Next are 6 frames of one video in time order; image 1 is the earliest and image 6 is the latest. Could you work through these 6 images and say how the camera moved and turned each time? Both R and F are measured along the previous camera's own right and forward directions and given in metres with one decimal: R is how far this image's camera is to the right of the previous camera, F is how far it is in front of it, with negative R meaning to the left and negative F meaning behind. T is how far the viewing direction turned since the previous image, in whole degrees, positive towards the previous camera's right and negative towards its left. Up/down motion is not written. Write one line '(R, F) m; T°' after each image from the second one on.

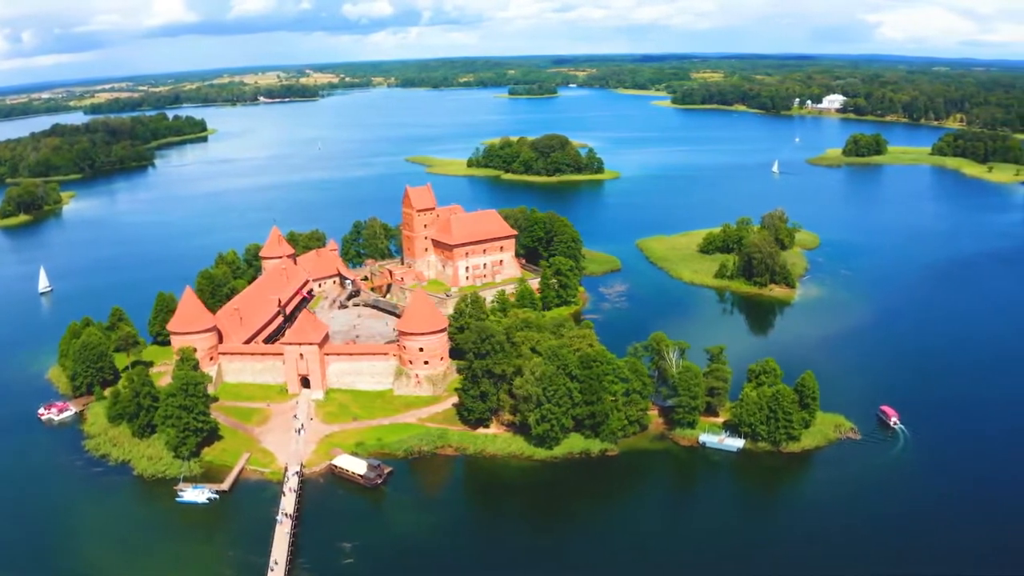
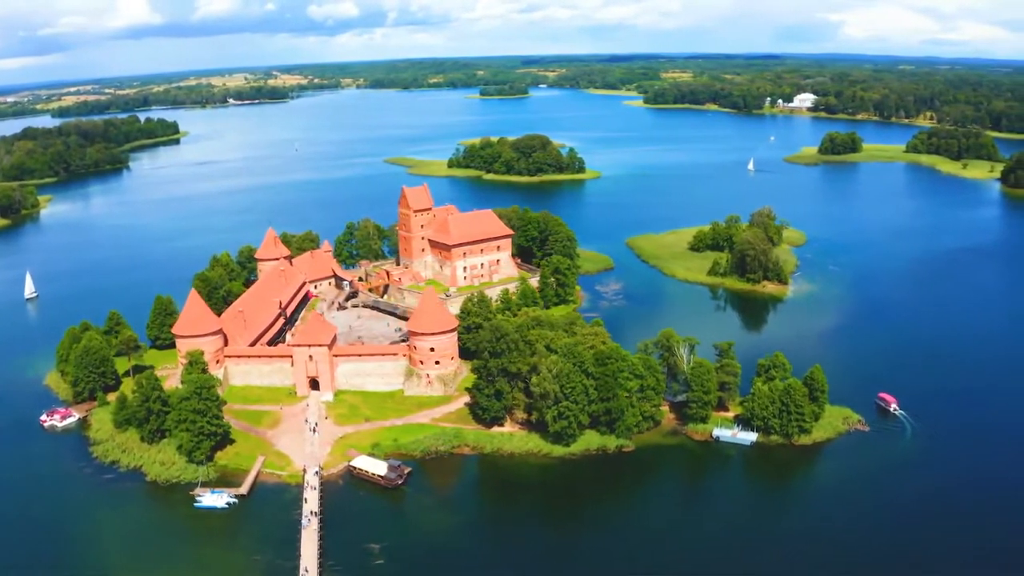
(-1.8, 0.0) m; +2°
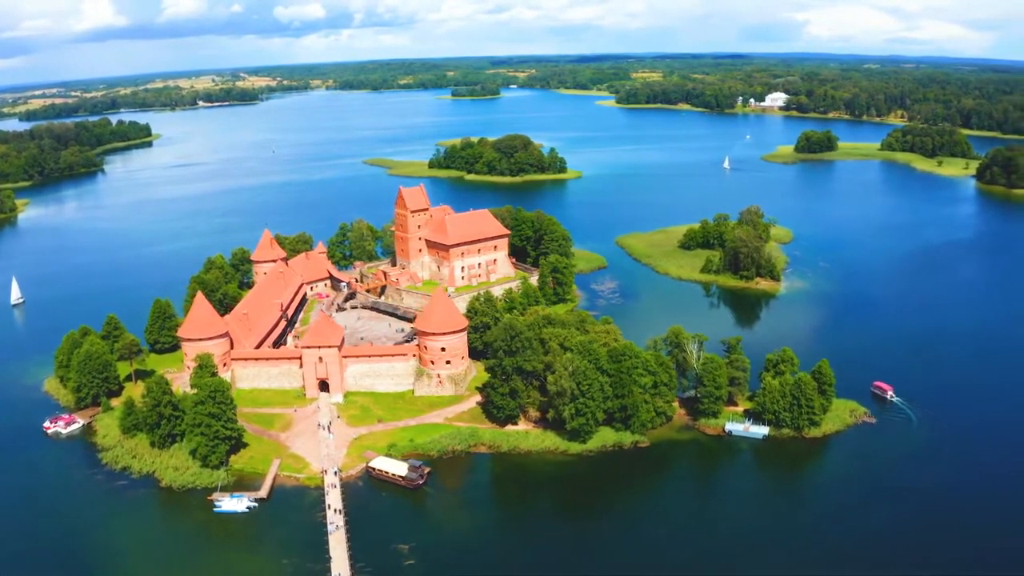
(-1.8, 0.0) m; +2°
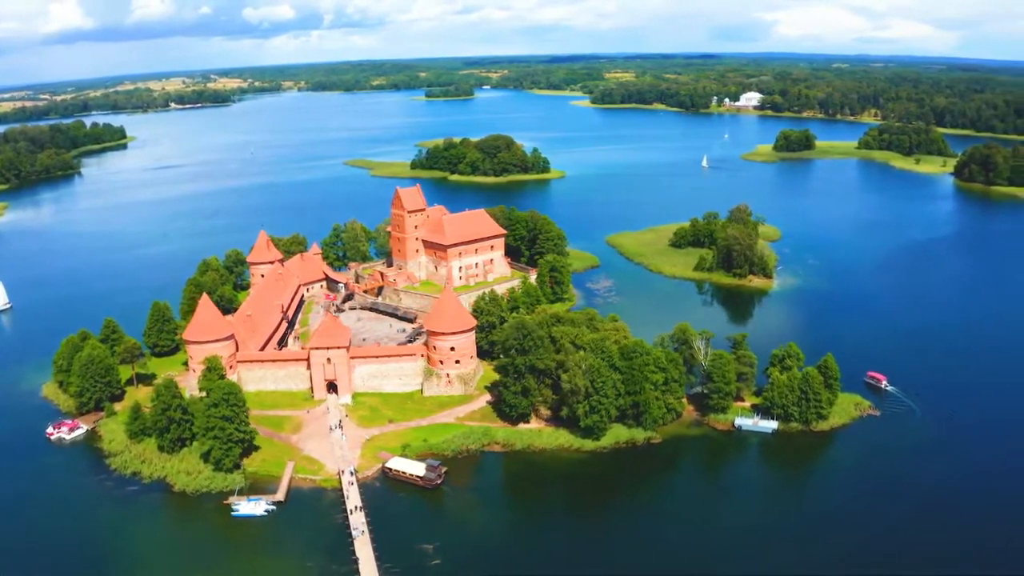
(-1.6, 0.0) m; +2°
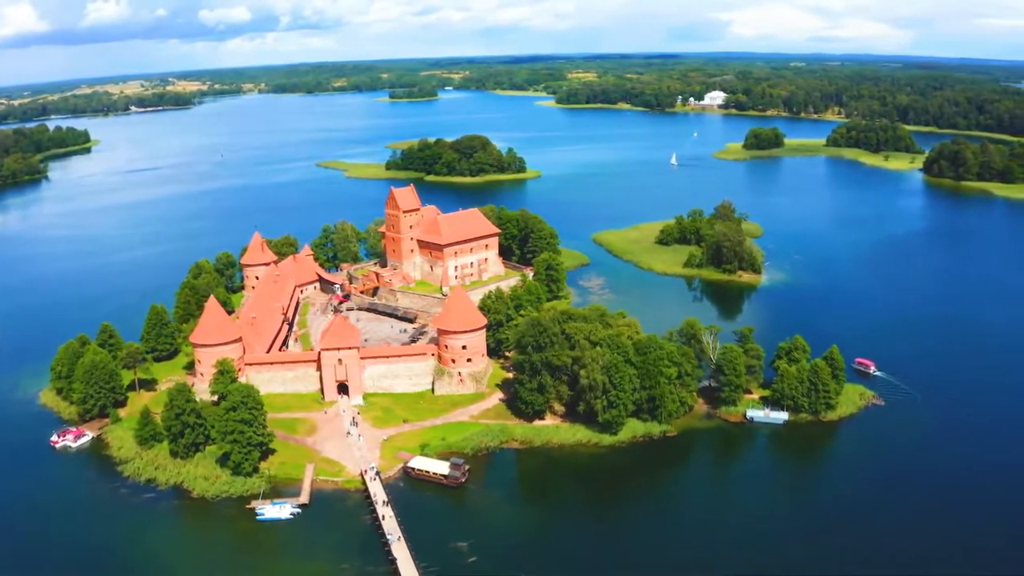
(-2.1, 0.0) m; +2°
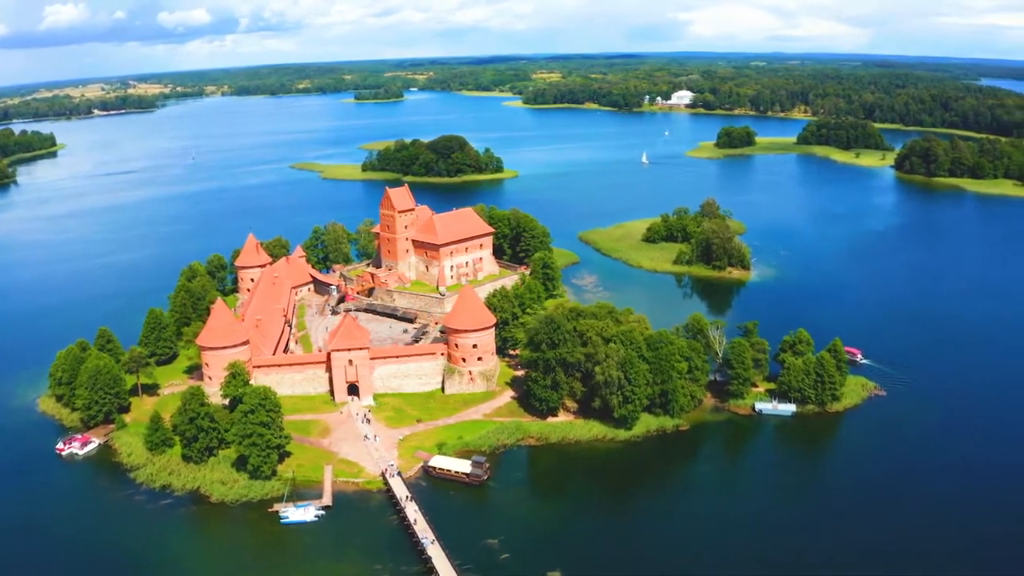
(-2.0, -0.1) m; +2°
